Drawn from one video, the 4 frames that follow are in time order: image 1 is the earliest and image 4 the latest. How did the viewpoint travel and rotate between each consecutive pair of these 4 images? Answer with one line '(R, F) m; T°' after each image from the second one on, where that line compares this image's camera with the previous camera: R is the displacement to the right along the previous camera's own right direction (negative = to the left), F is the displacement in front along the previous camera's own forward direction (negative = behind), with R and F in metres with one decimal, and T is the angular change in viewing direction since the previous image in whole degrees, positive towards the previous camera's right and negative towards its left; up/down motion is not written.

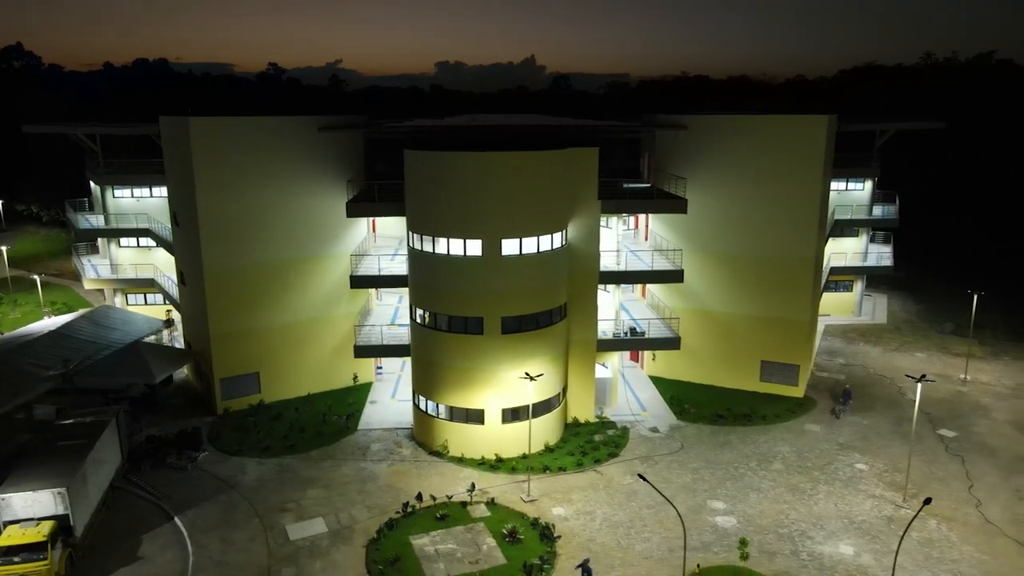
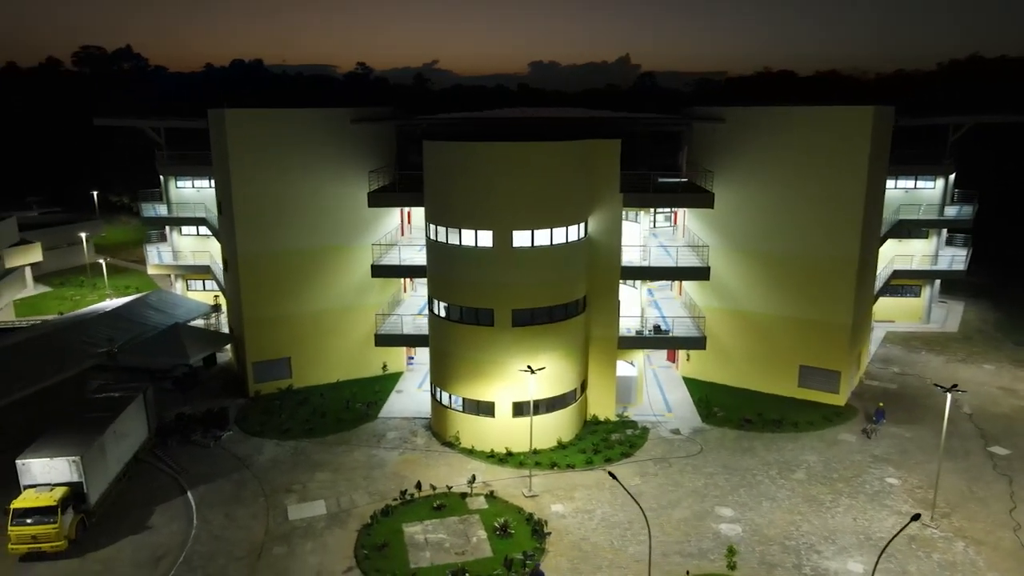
(+2.9, +0.5) m; -7°
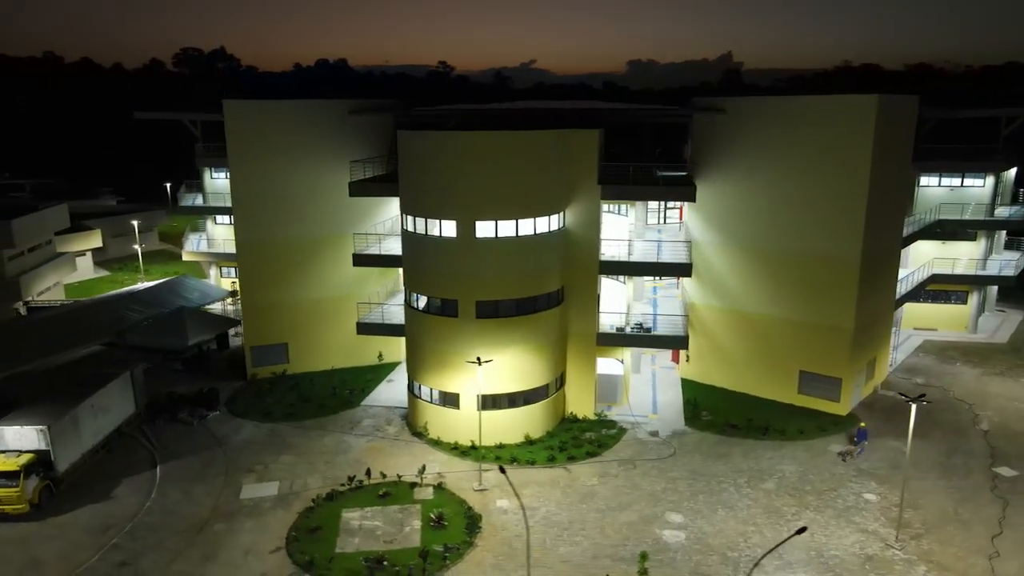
(+4.7, +0.7) m; -7°
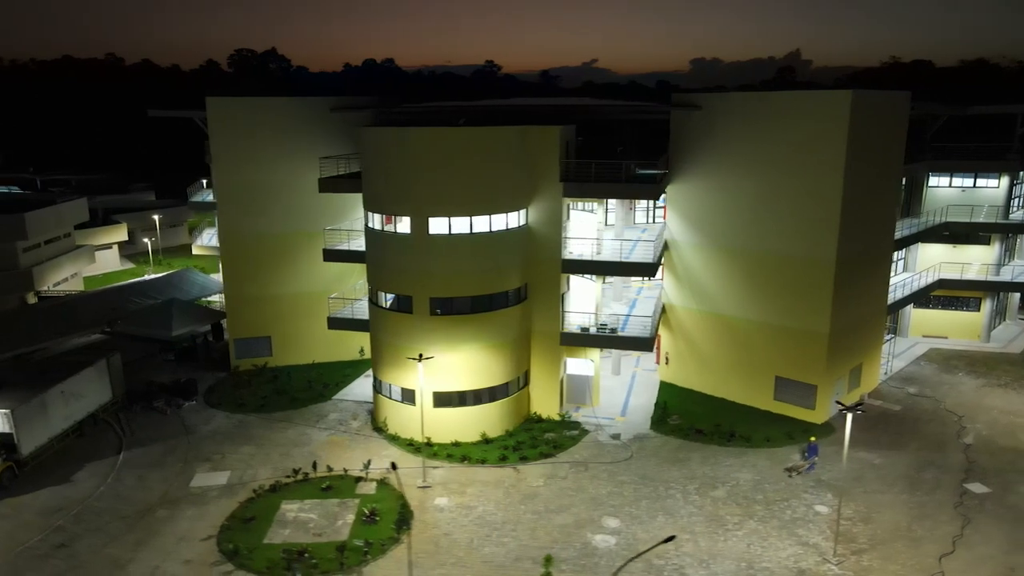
(+3.8, +0.4) m; -4°
